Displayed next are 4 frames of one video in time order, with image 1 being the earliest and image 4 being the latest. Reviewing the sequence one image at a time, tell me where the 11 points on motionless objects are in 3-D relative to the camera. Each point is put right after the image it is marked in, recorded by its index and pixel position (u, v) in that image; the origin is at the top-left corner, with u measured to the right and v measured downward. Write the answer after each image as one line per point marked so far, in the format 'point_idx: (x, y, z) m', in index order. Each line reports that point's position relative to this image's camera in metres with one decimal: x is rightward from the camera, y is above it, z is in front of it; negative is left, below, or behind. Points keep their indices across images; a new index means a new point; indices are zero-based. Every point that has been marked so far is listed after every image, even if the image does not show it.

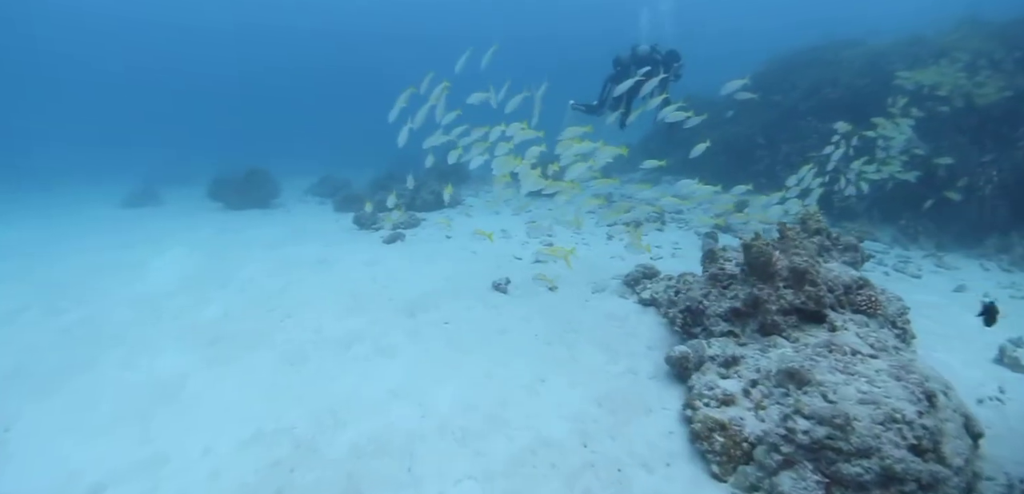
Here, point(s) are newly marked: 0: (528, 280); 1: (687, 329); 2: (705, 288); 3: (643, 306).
0: (+0.2, -0.5, +8.2) m
1: (+1.9, -0.9, +5.7) m
2: (+2.1, -0.5, +5.7) m
3: (+1.7, -0.8, +7.1) m
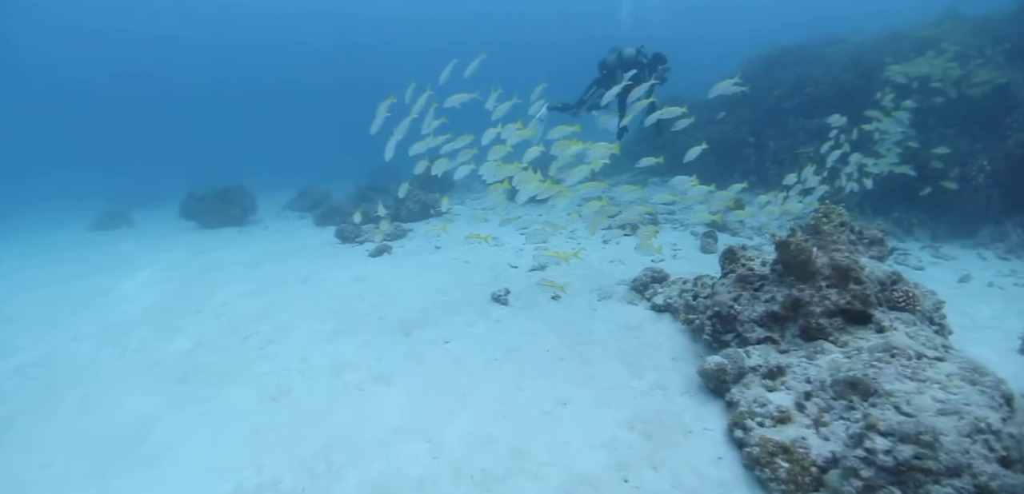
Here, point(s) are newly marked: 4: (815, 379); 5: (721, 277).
0: (+0.2, -0.6, +7.6) m
1: (+2.0, -0.9, +5.1) m
2: (+2.2, -0.4, +5.2) m
3: (+1.7, -0.8, +6.5) m
4: (+2.4, -1.0, +4.2) m
5: (+2.4, -0.4, +5.9) m
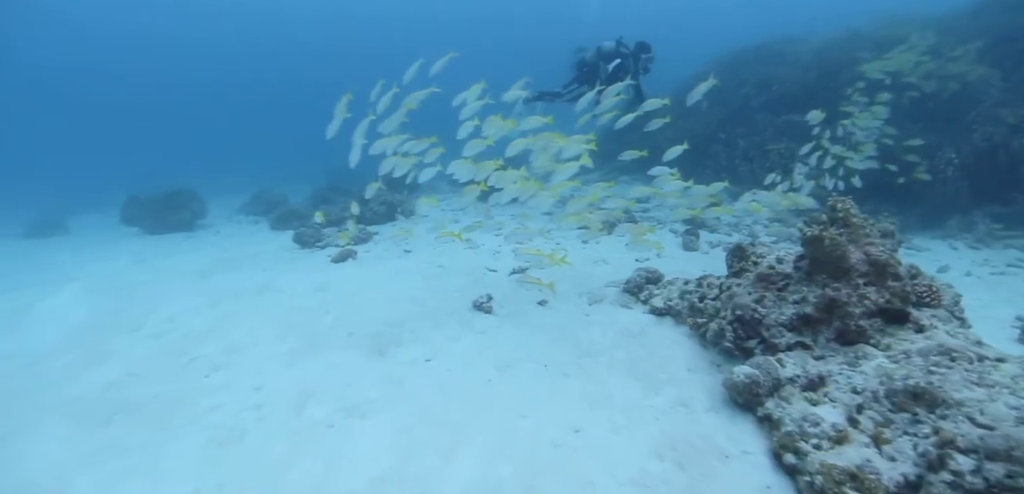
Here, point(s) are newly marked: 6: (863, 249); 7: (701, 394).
0: (0.0, -0.6, +6.9) m
1: (+2.0, -0.8, +4.6) m
2: (+2.1, -0.4, +4.7) m
3: (+1.6, -0.8, +5.9) m
4: (+2.4, -1.0, +3.7) m
5: (+2.3, -0.4, +5.4) m
6: (+2.9, 0.0, +4.4) m
7: (+1.5, -1.2, +4.2) m
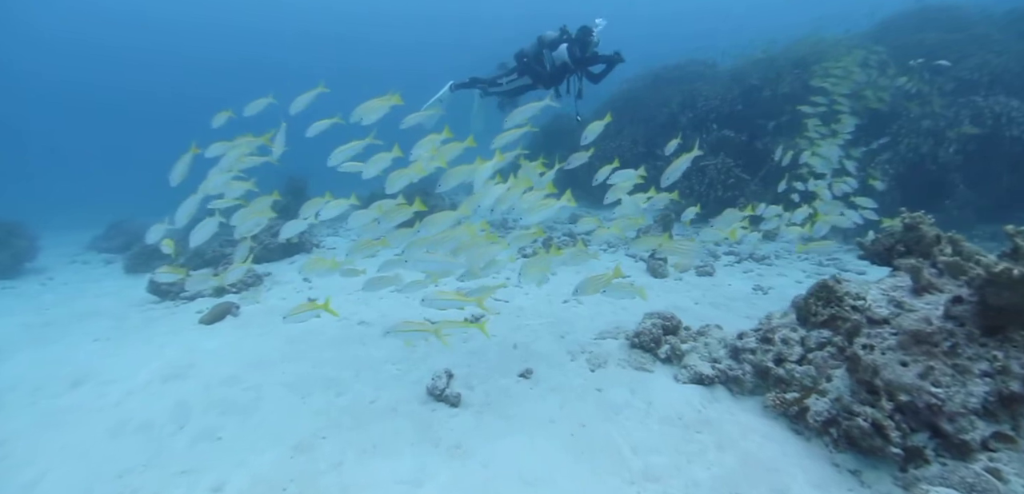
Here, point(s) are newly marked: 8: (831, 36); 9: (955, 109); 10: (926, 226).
0: (-0.3, -1.0, +4.8) m
1: (+2.0, -1.1, +2.8) m
2: (+2.2, -0.6, +3.0) m
3: (+1.5, -1.1, +4.1) m
4: (+2.7, -1.1, +2.0) m
5: (+2.2, -0.6, +3.7) m
6: (+2.9, -0.2, +2.8) m
7: (+1.7, -1.4, +2.4) m
8: (+10.2, +6.8, +17.4) m
9: (+10.0, +3.1, +12.2) m
10: (+3.6, +0.2, +4.7) m
